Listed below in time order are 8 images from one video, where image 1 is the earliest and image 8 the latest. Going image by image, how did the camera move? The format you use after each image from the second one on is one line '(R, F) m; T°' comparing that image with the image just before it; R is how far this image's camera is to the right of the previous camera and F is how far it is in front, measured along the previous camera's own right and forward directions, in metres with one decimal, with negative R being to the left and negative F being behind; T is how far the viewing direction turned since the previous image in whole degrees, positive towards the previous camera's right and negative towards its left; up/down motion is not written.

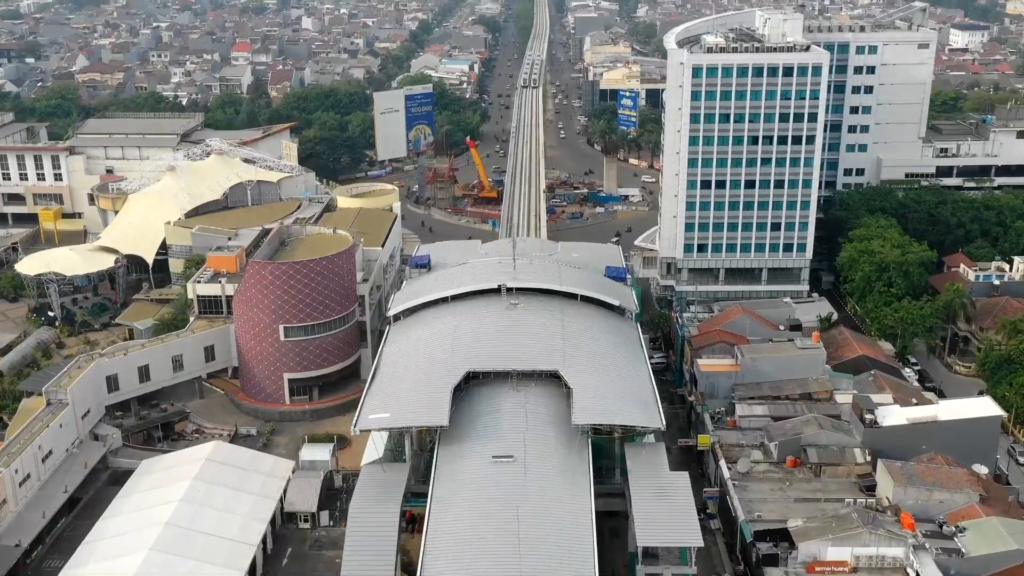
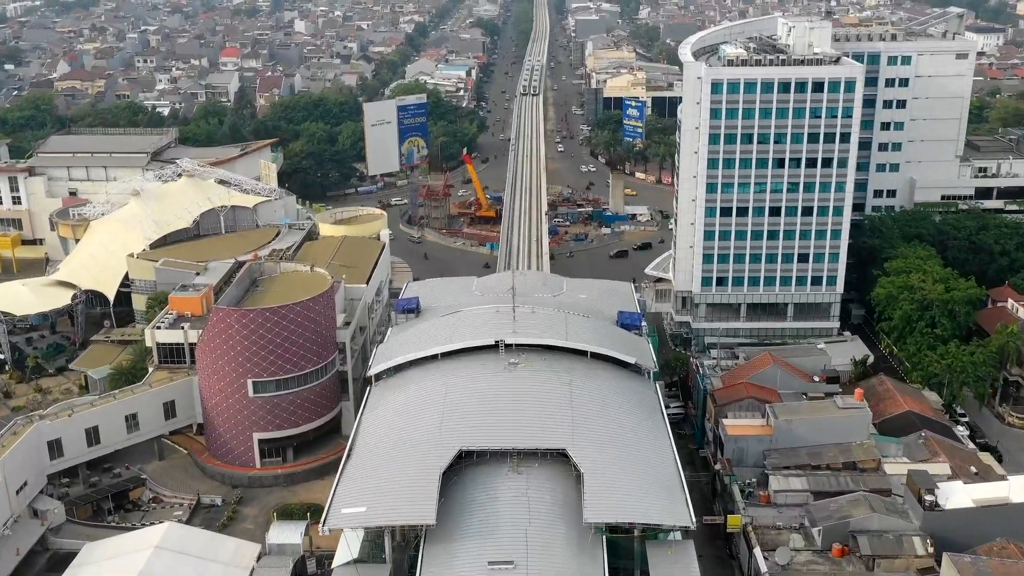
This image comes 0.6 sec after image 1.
(0.0, +5.6) m; 0°
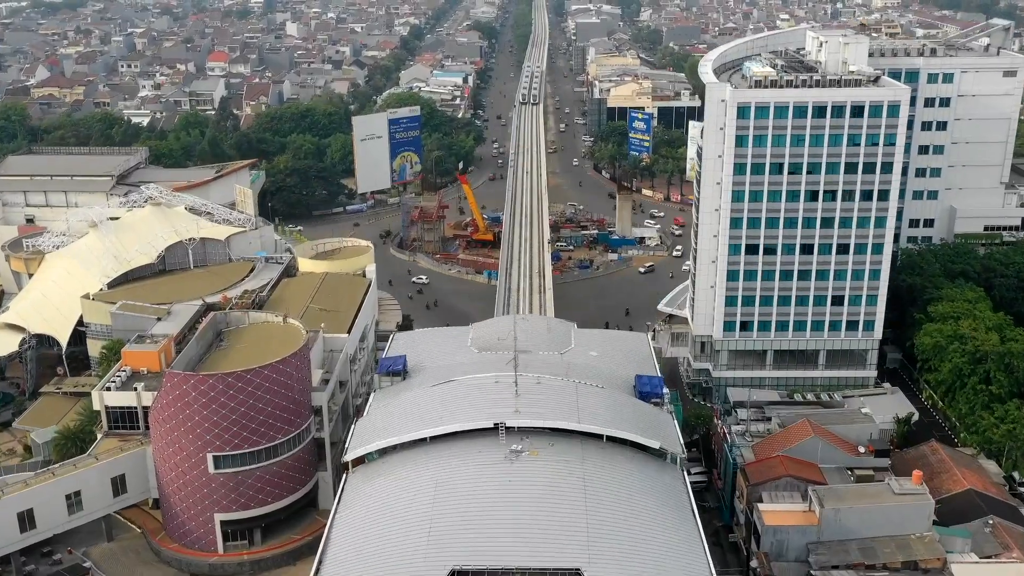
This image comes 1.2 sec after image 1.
(-0.1, +5.6) m; 0°
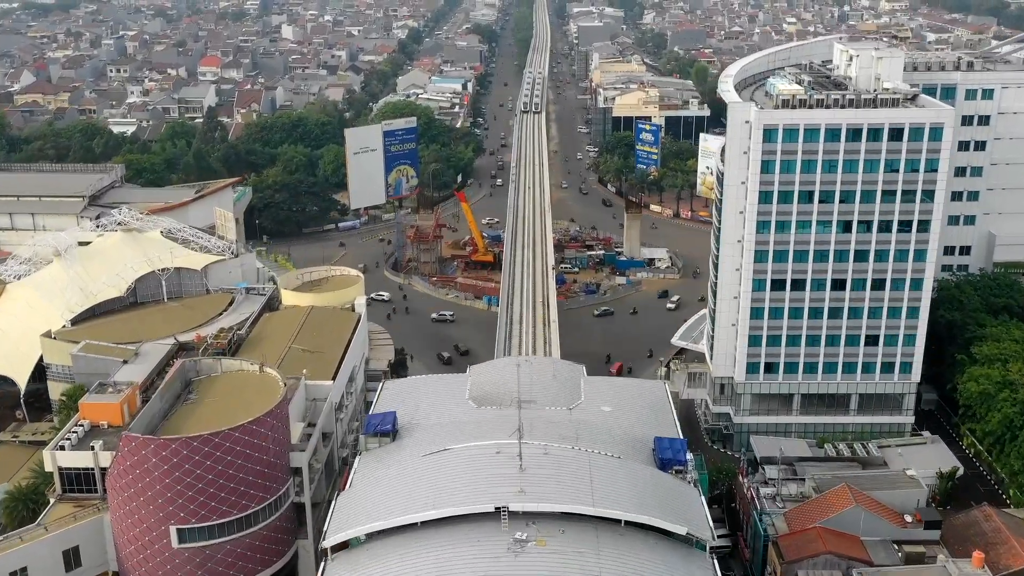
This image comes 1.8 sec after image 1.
(-0.1, +4.2) m; 0°
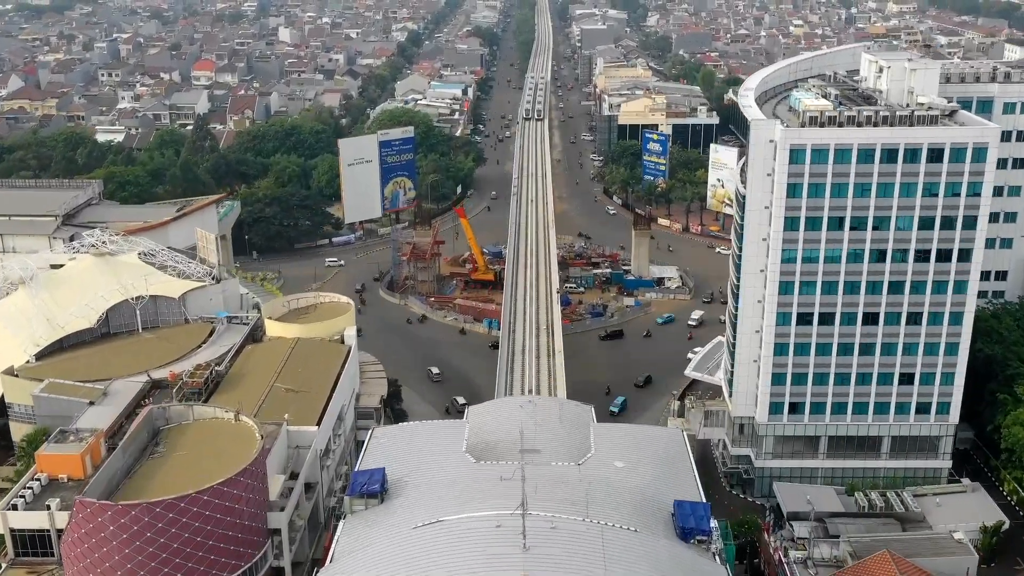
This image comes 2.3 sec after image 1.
(0.0, +3.5) m; 0°
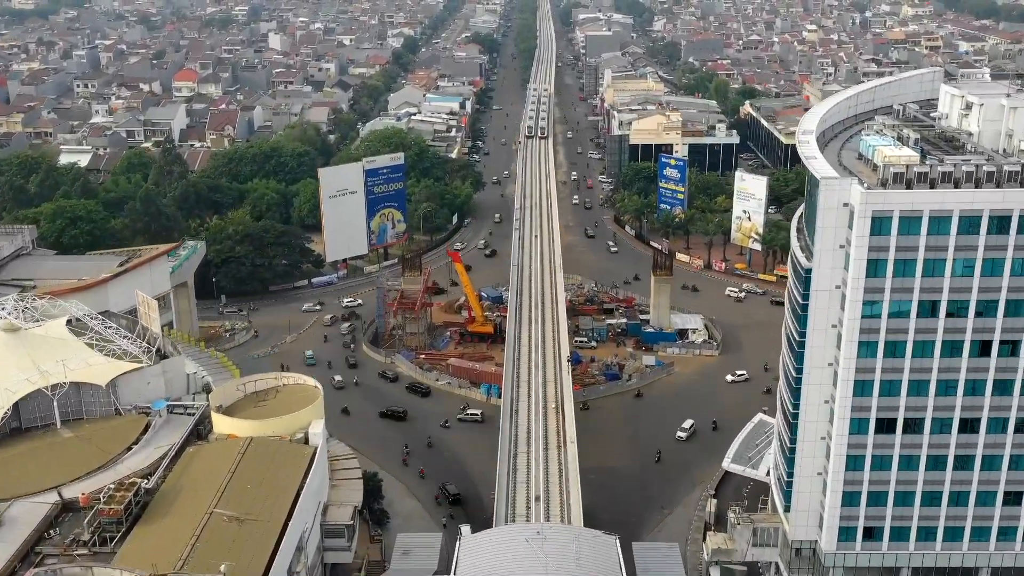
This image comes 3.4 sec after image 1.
(-0.1, +8.1) m; 0°
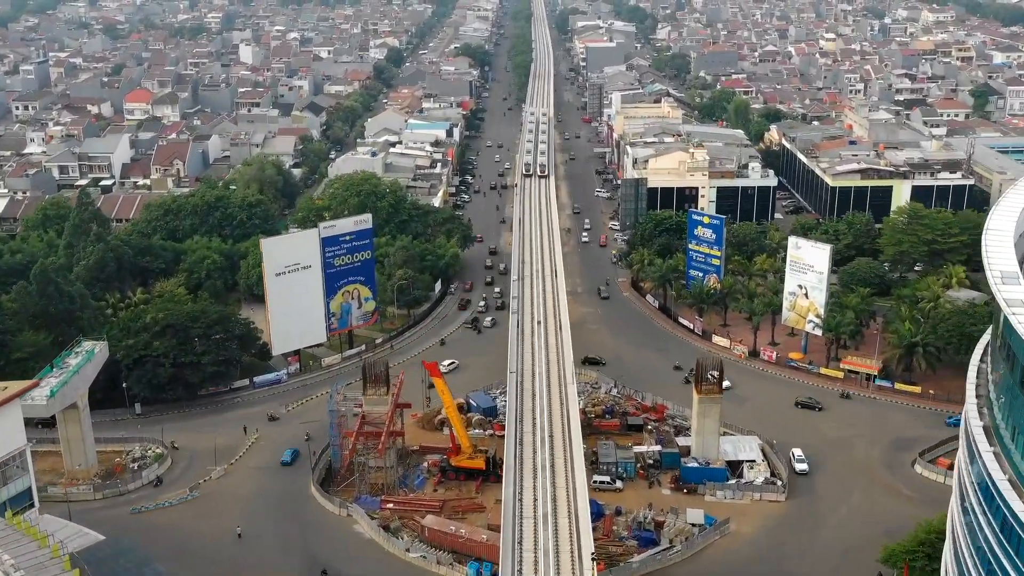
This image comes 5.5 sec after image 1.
(-0.1, +14.1) m; 0°
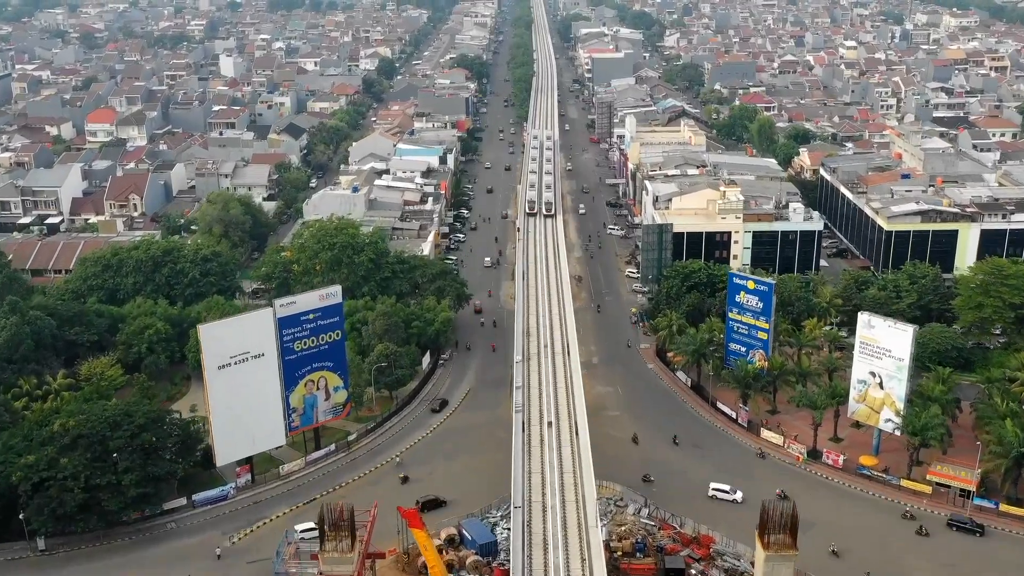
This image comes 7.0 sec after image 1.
(-0.1, +10.5) m; 0°
